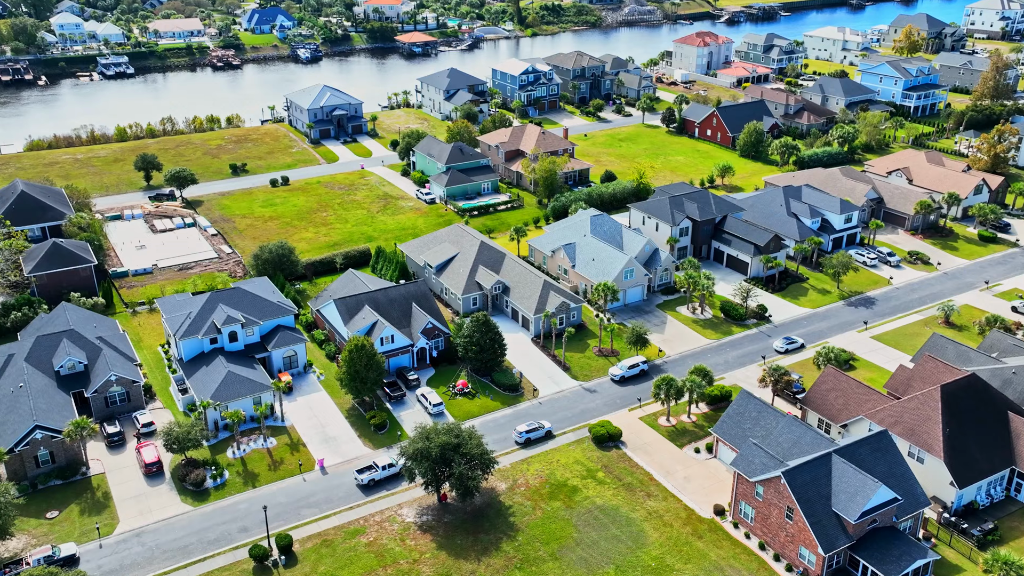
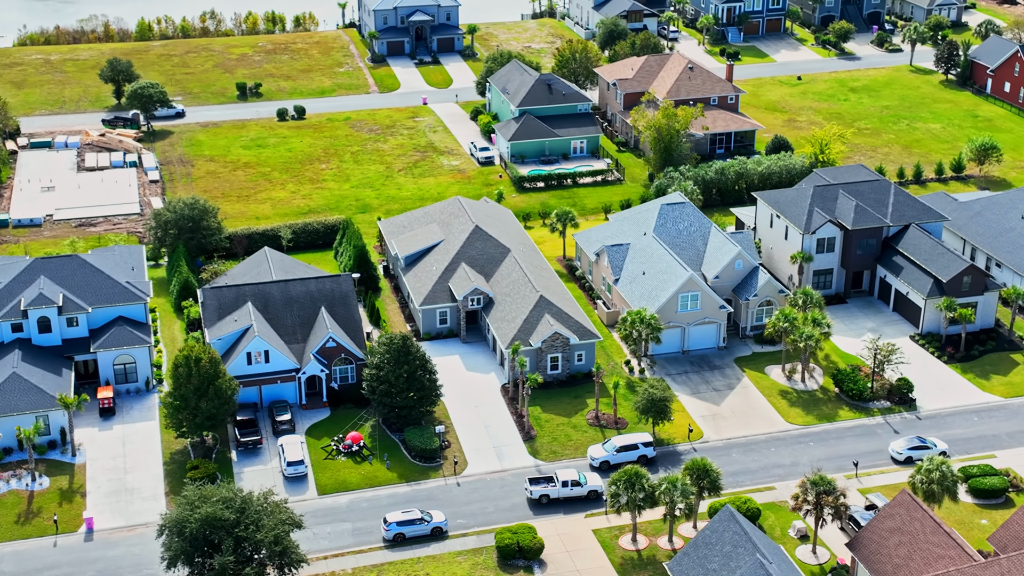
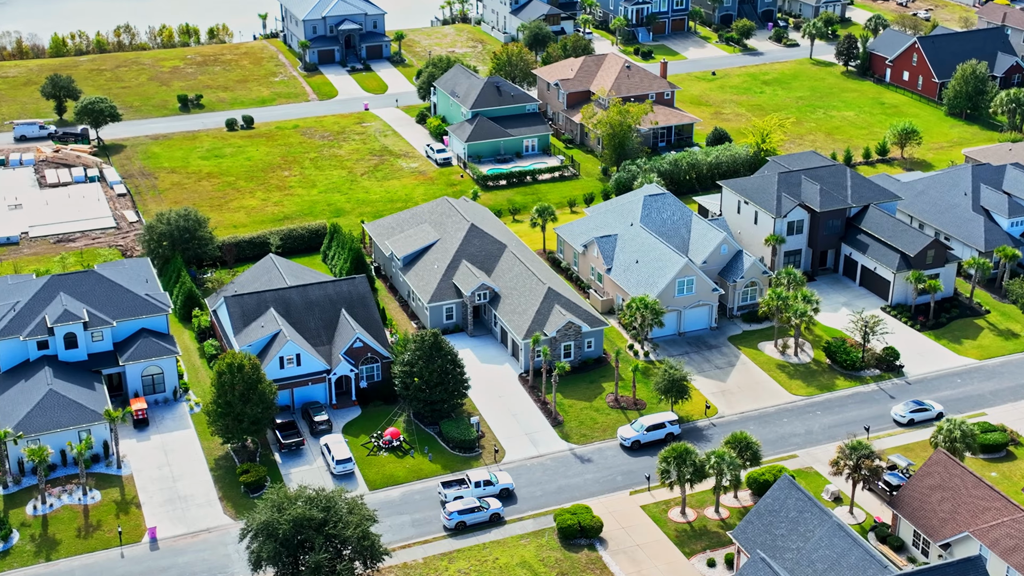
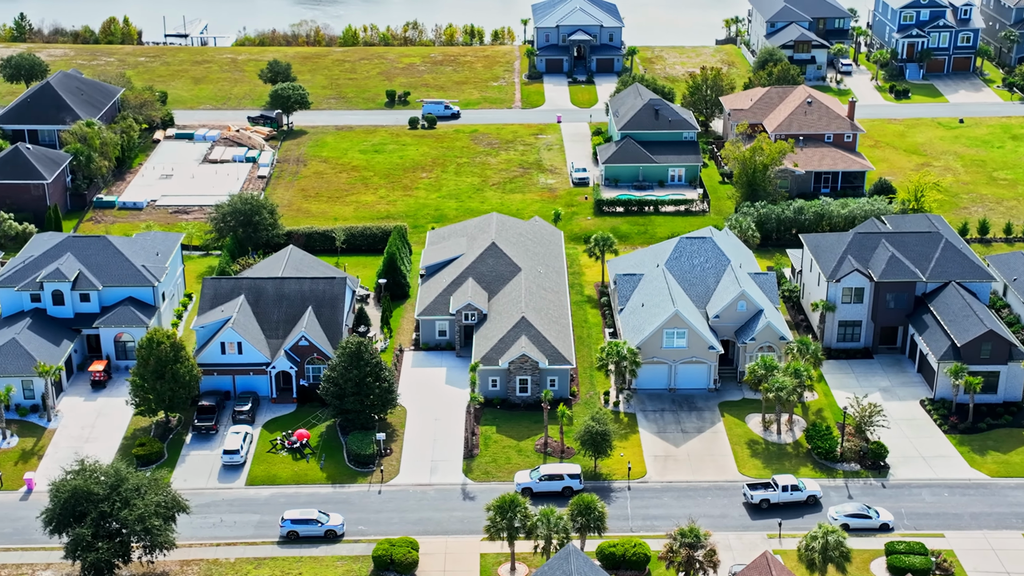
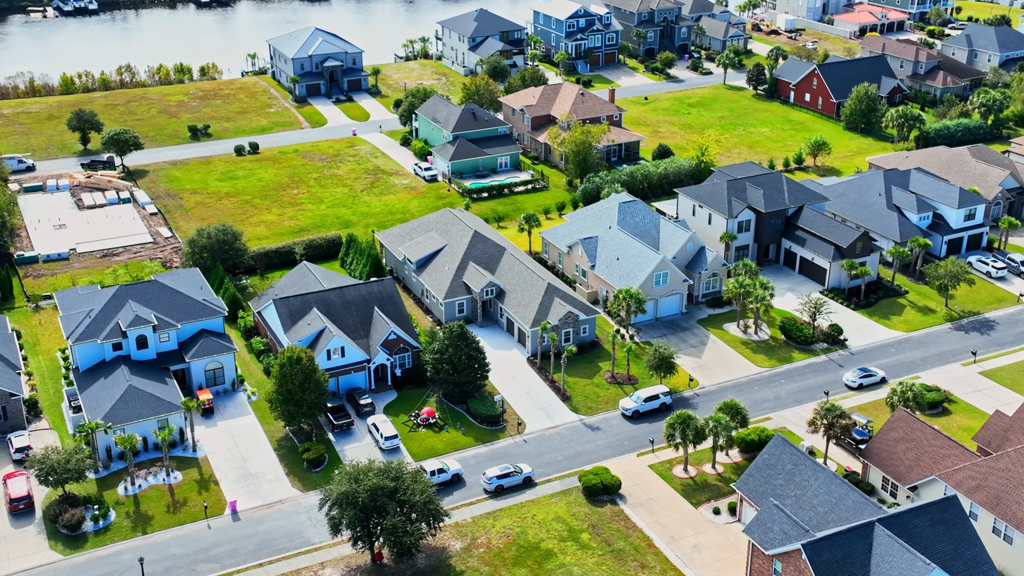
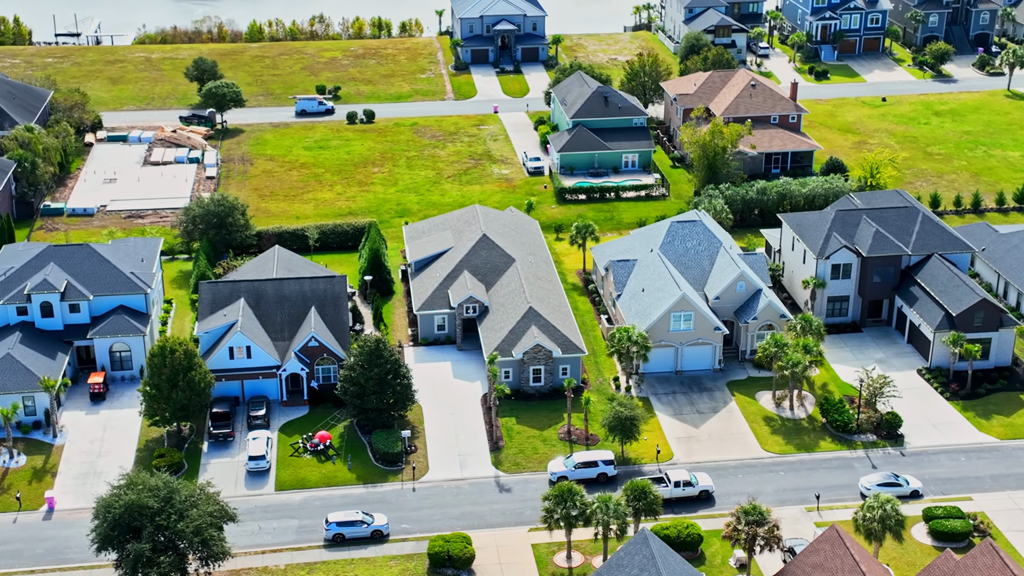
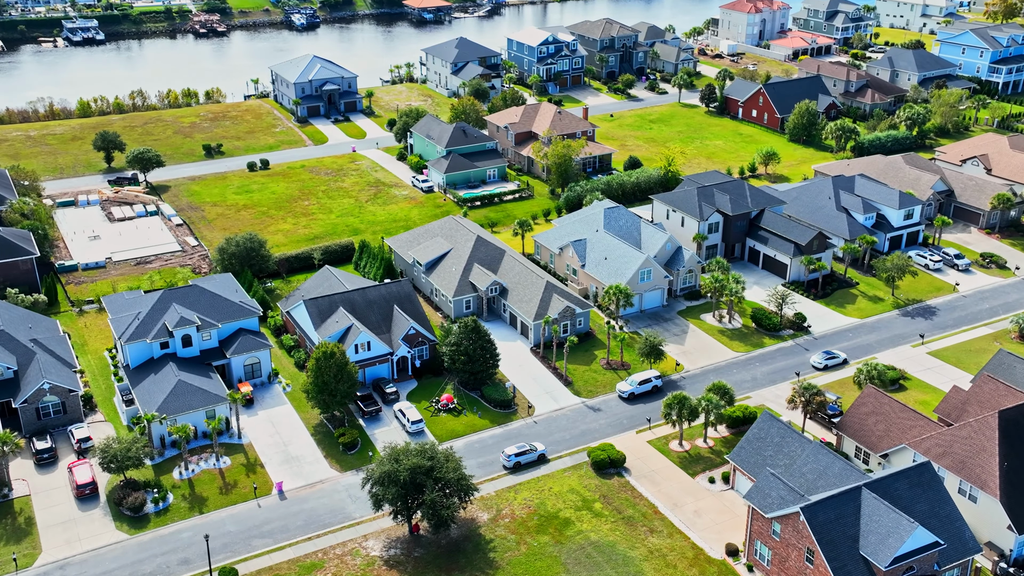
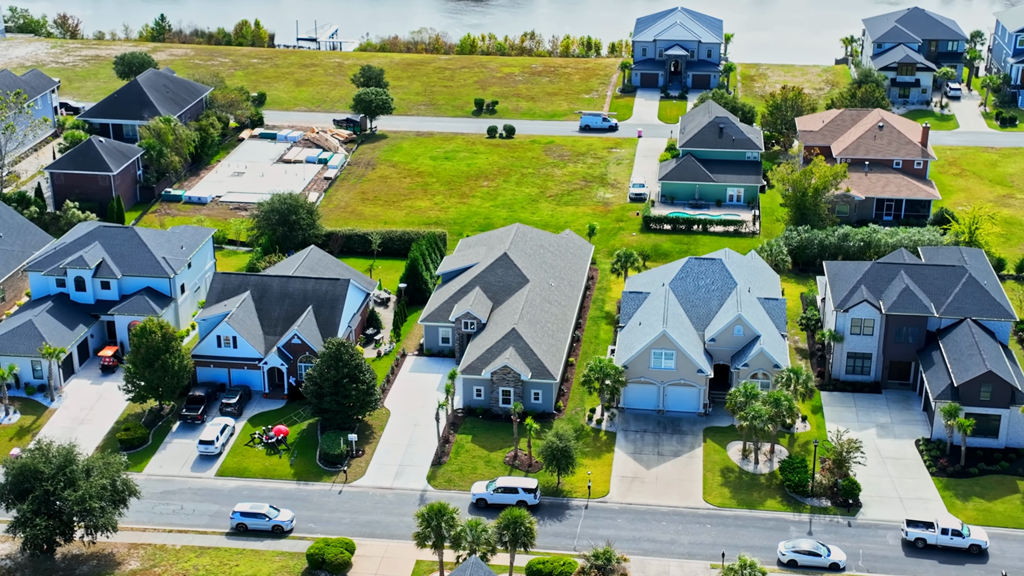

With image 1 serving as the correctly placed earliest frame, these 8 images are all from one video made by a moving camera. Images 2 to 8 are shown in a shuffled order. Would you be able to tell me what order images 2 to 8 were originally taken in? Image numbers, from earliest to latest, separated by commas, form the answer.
7, 5, 3, 2, 6, 4, 8
